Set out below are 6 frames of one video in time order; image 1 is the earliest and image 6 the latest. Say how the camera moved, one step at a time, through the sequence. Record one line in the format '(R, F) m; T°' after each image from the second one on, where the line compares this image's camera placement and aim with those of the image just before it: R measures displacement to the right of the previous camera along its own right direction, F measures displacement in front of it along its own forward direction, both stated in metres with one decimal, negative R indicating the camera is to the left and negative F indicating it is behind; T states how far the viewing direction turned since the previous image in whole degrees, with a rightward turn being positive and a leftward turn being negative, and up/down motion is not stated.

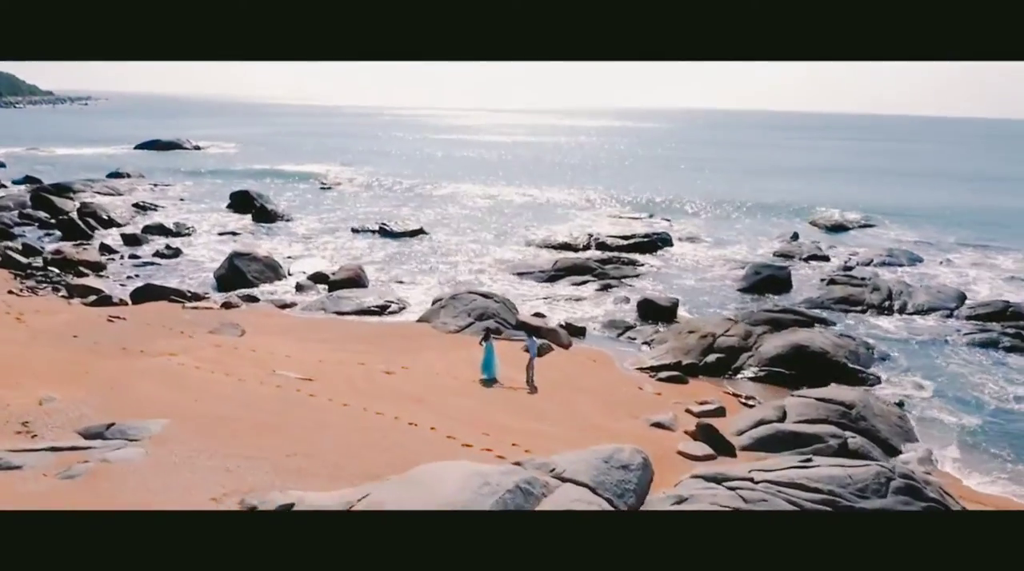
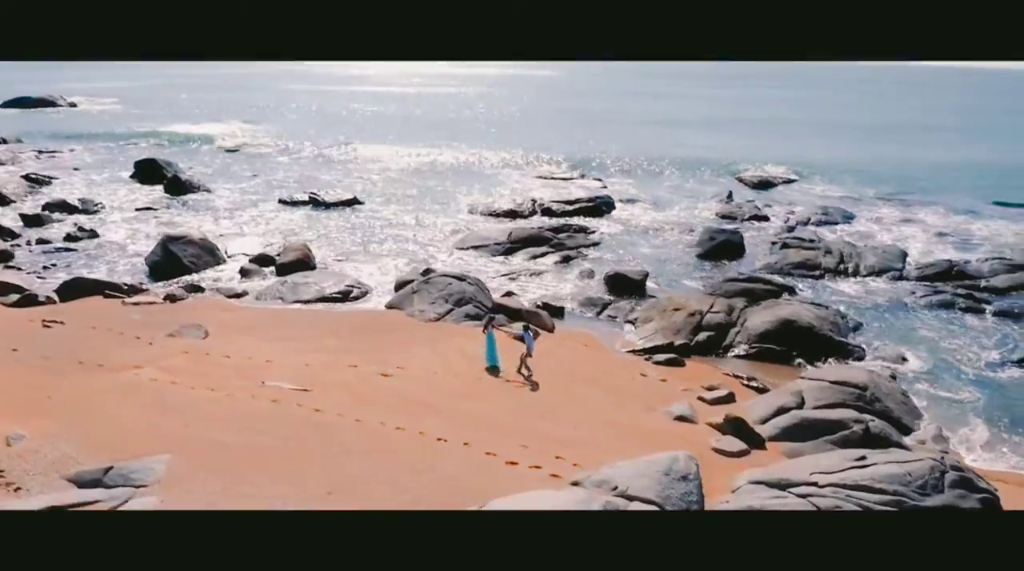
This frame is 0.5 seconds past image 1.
(-1.1, +0.5) m; +8°
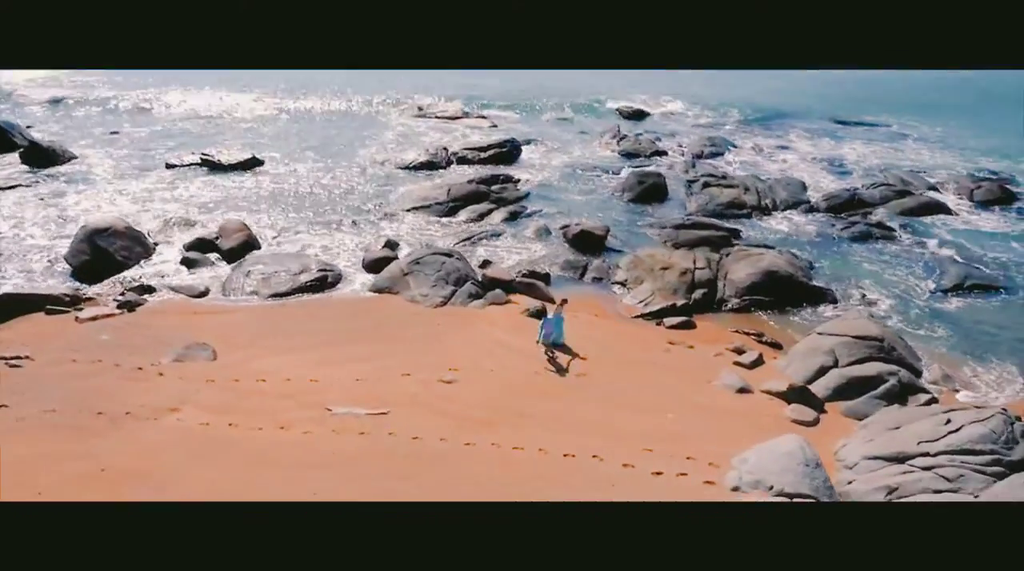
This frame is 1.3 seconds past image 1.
(-2.3, +0.5) m; +14°
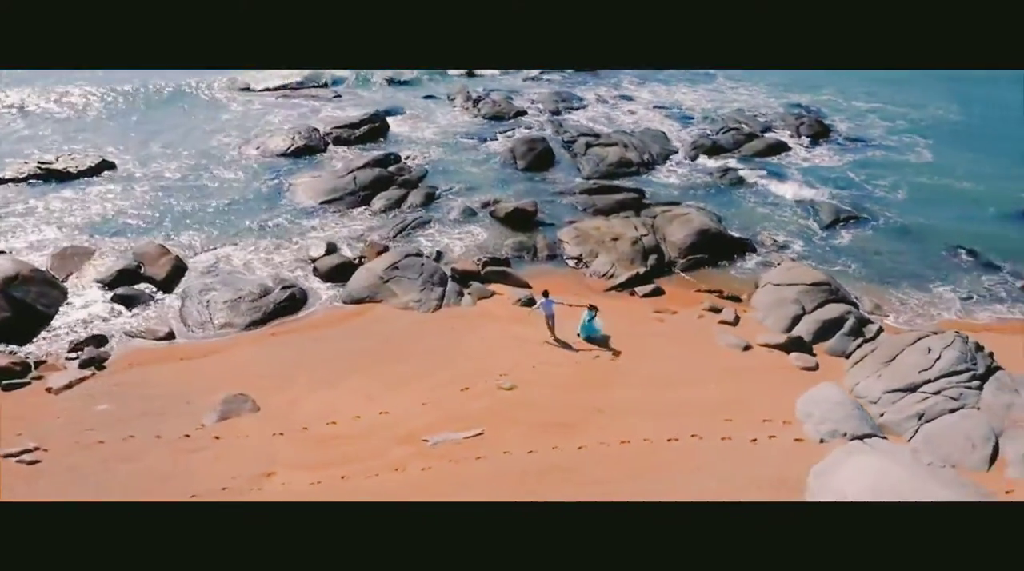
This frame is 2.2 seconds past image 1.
(-2.7, +0.1) m; +17°
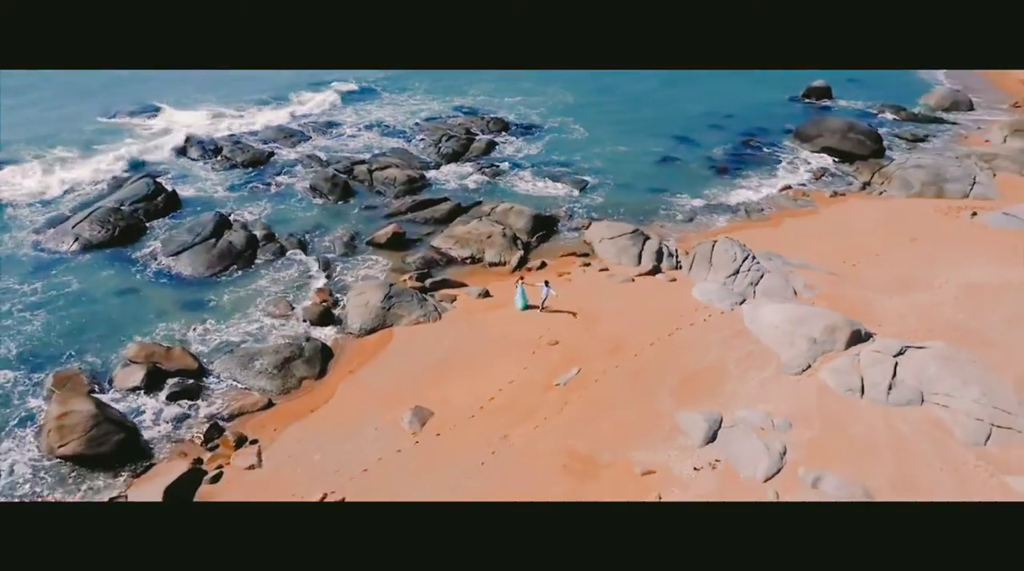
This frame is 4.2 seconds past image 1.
(-6.6, -1.7) m; +32°
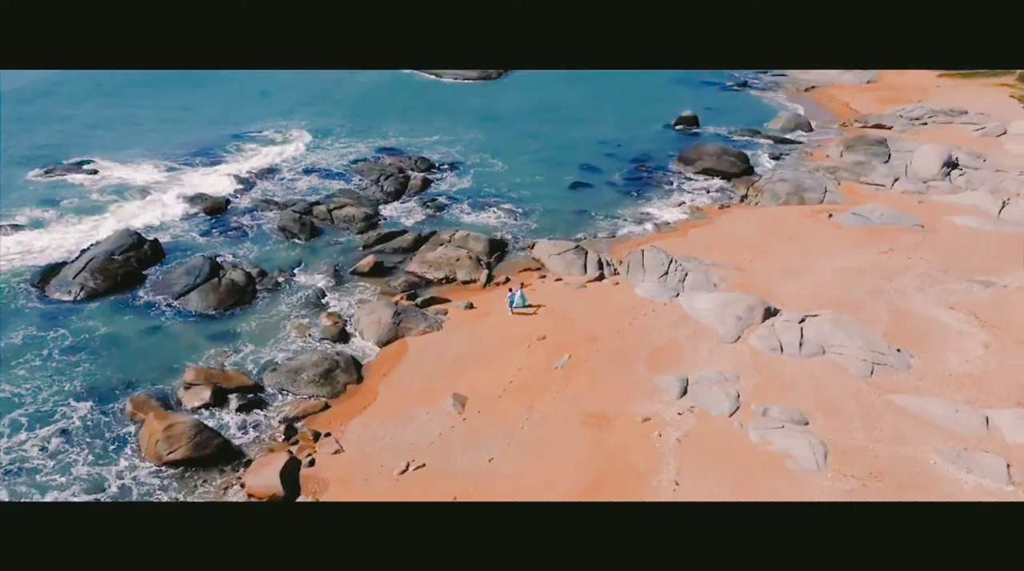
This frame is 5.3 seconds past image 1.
(-2.3, -2.6) m; +10°
